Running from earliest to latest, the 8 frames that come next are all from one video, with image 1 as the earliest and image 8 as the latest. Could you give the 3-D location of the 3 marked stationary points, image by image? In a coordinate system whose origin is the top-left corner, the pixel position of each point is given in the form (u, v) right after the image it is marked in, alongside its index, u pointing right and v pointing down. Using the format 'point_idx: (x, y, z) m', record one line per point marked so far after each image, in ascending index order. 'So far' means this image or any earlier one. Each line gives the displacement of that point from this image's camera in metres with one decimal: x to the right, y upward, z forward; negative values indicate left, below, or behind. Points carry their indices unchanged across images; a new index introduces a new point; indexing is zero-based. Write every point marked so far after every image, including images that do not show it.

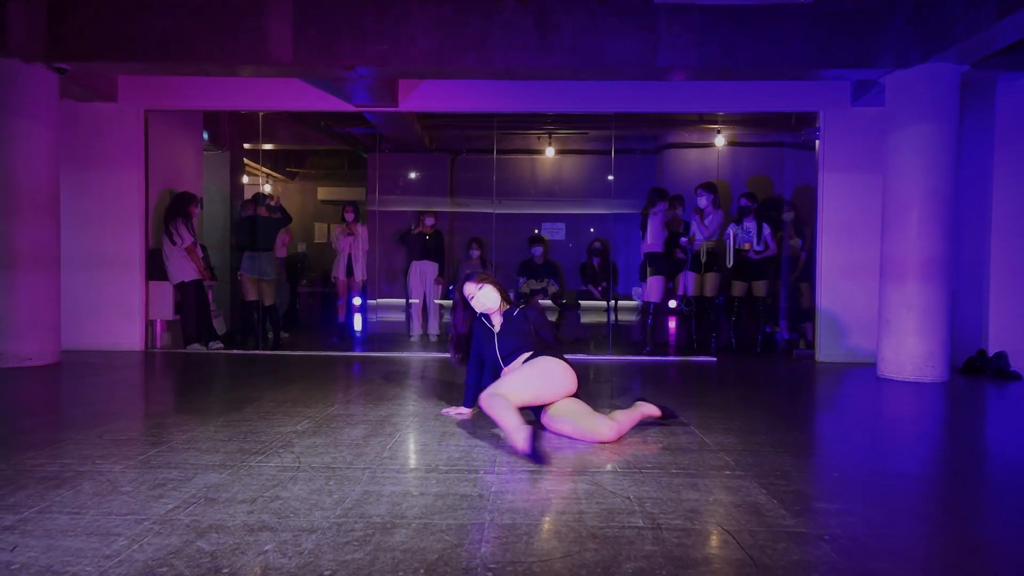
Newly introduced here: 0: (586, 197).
0: (+1.1, +1.2, +9.6) m
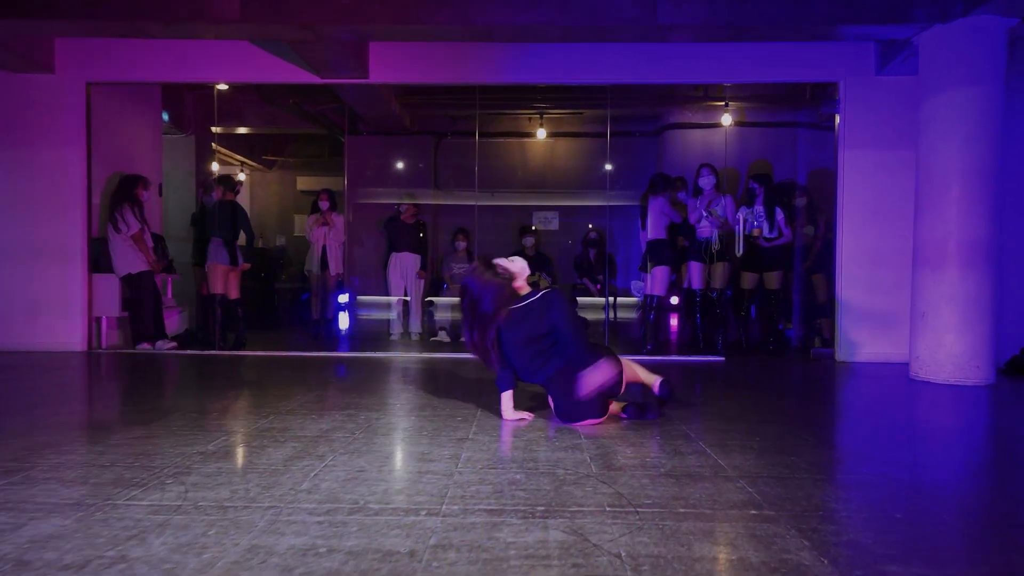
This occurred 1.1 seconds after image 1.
0: (+0.9, +1.3, +8.8) m
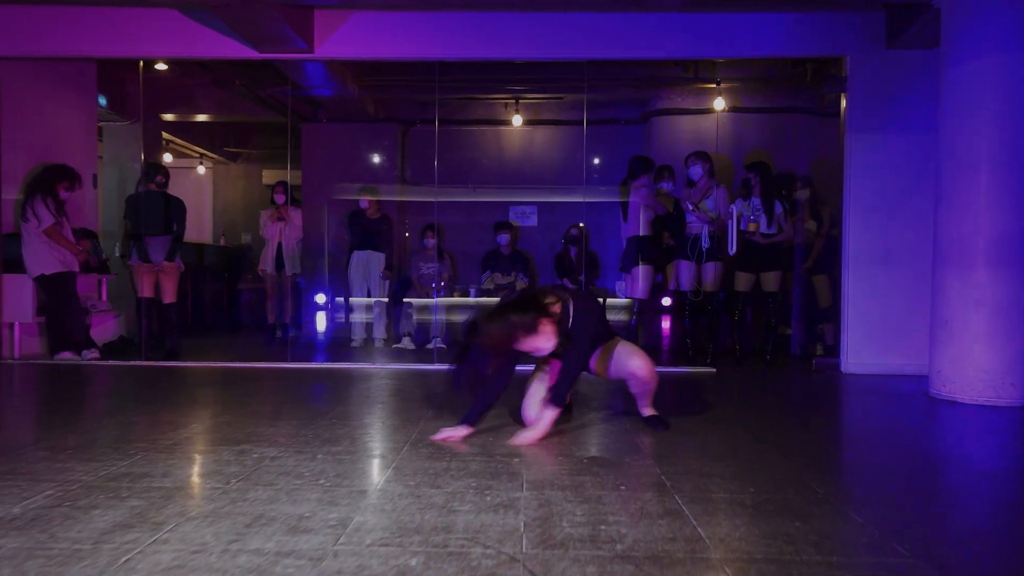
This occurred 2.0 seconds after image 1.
0: (+0.6, +1.3, +8.1) m
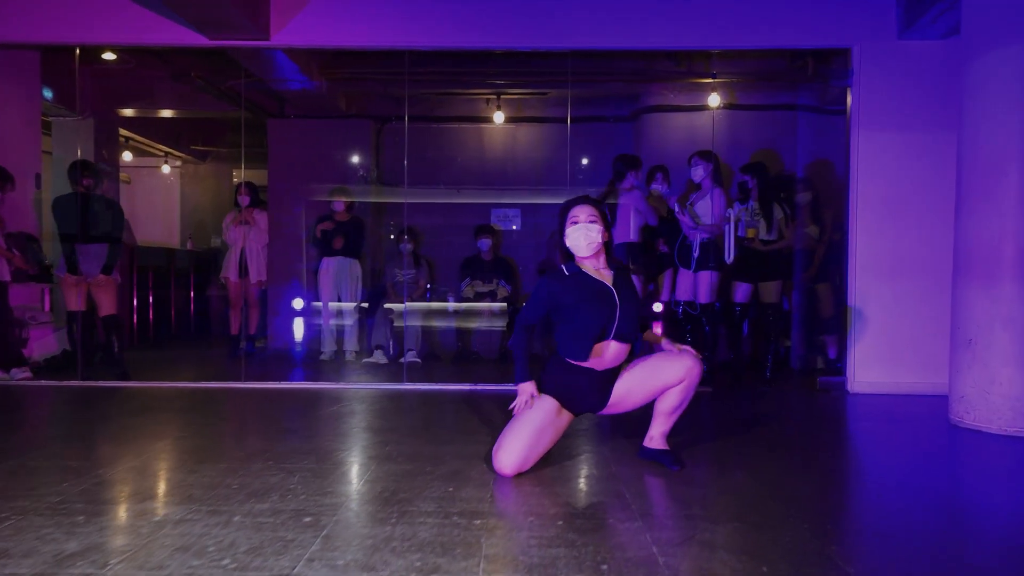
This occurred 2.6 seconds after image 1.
0: (+0.4, +1.2, +7.5) m
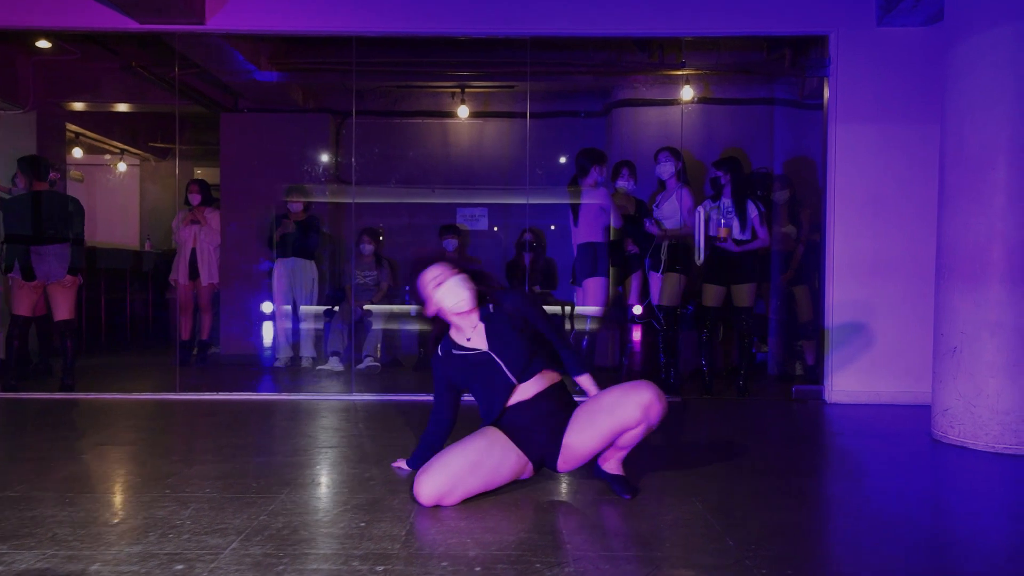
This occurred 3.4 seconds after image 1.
0: (0.0, +1.2, +7.2) m
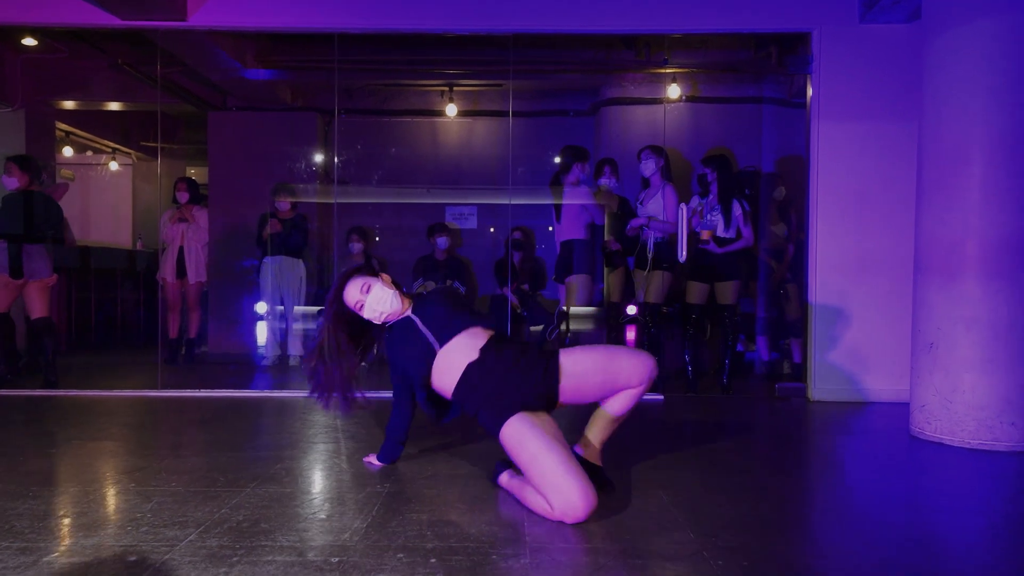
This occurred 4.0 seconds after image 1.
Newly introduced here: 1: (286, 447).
0: (-0.1, +1.2, +7.2) m
1: (-1.4, -1.0, +4.1) m
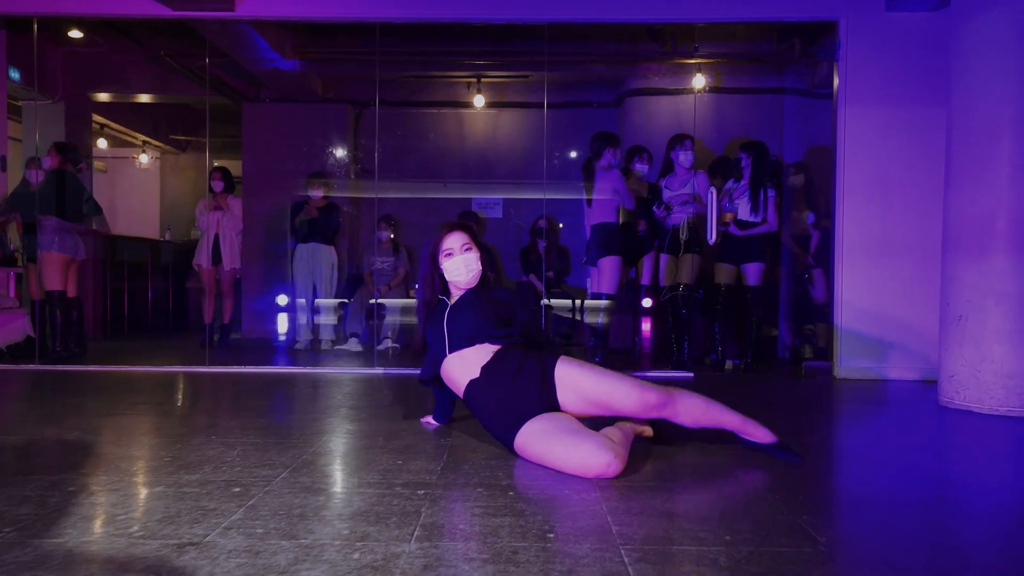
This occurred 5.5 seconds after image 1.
0: (+0.2, +1.3, +7.4) m
1: (-1.1, -0.8, +4.3) m
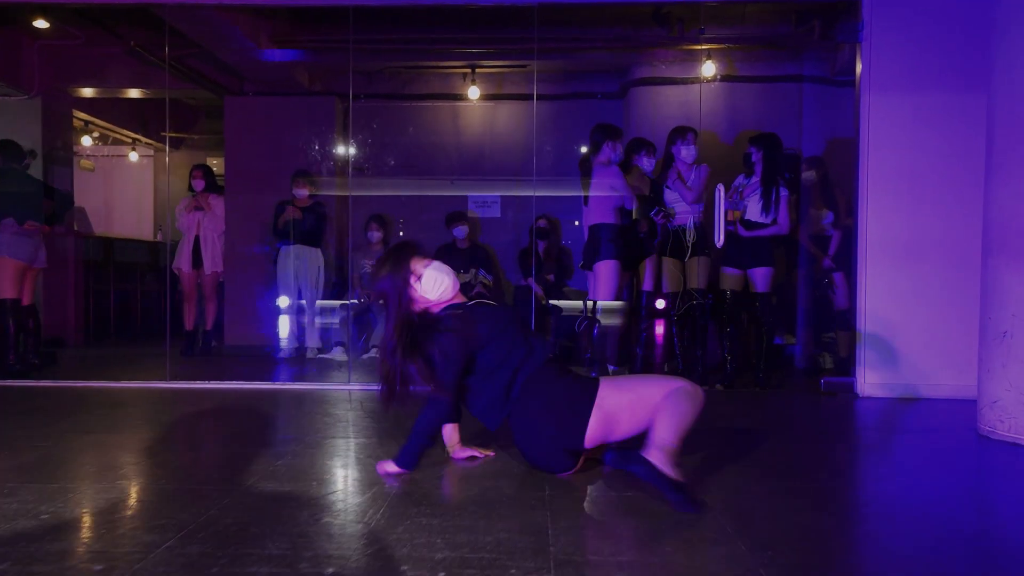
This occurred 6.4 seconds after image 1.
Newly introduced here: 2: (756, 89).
0: (+0.1, +1.3, +6.9) m
1: (-1.2, -0.9, +3.9) m
2: (+2.3, +1.9, +6.2) m
